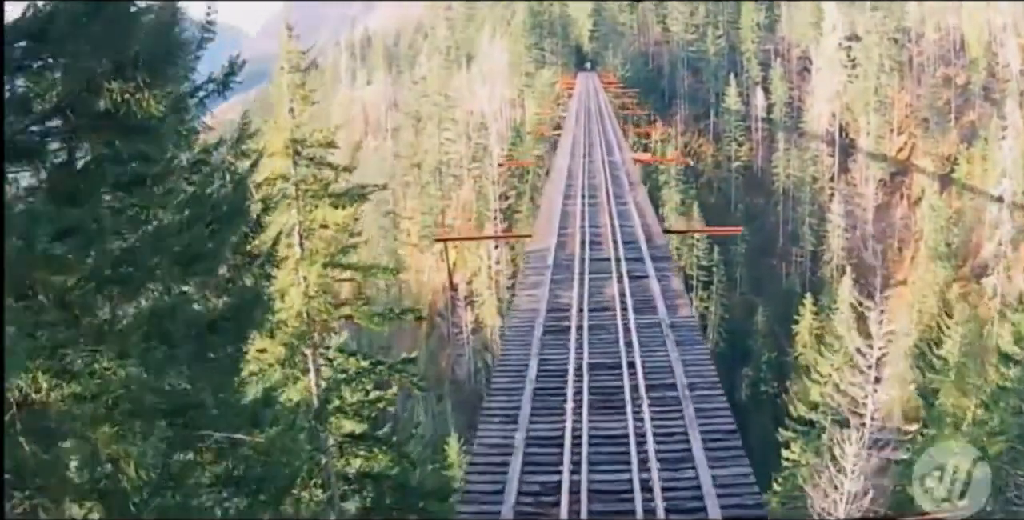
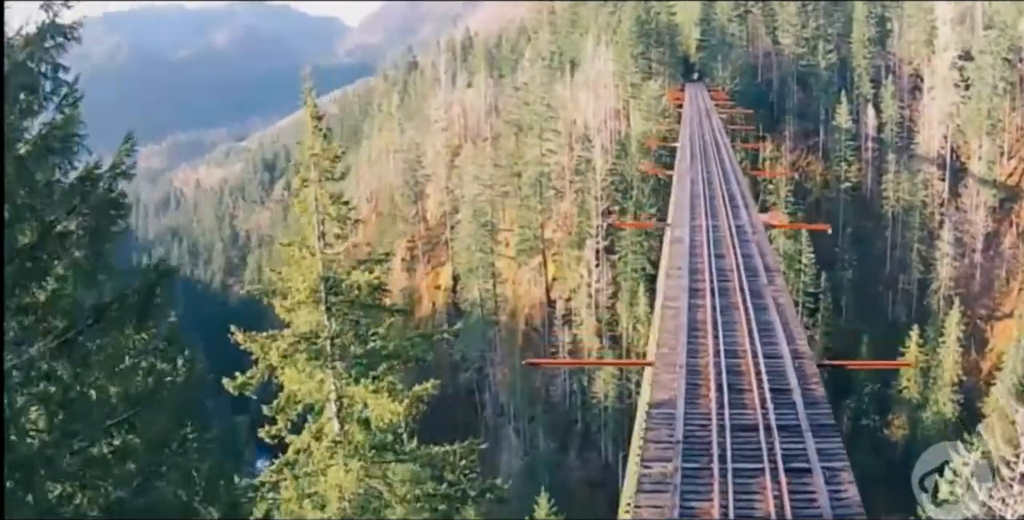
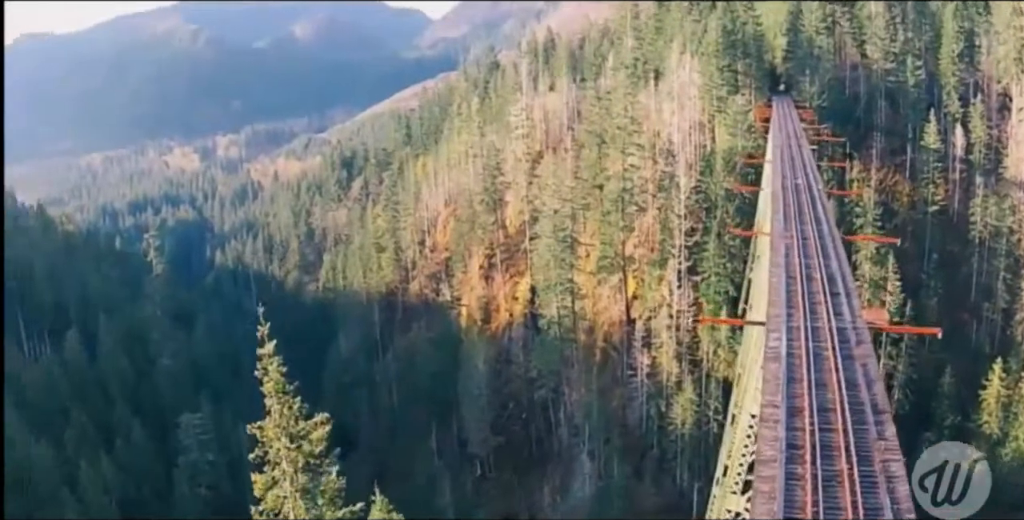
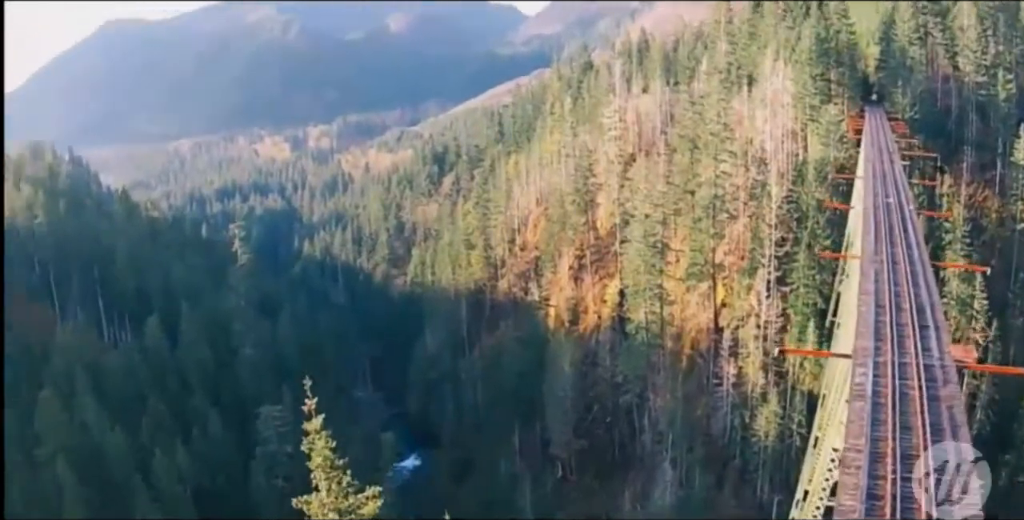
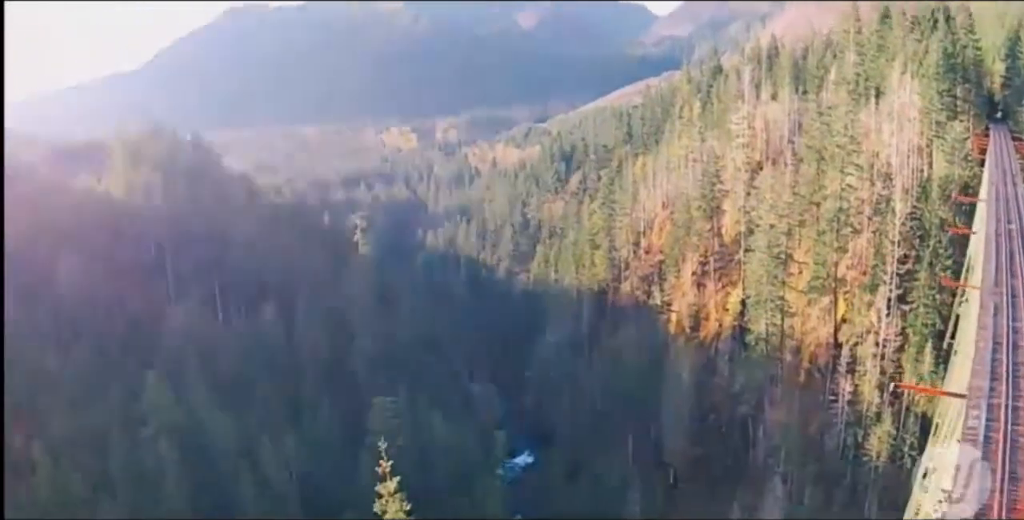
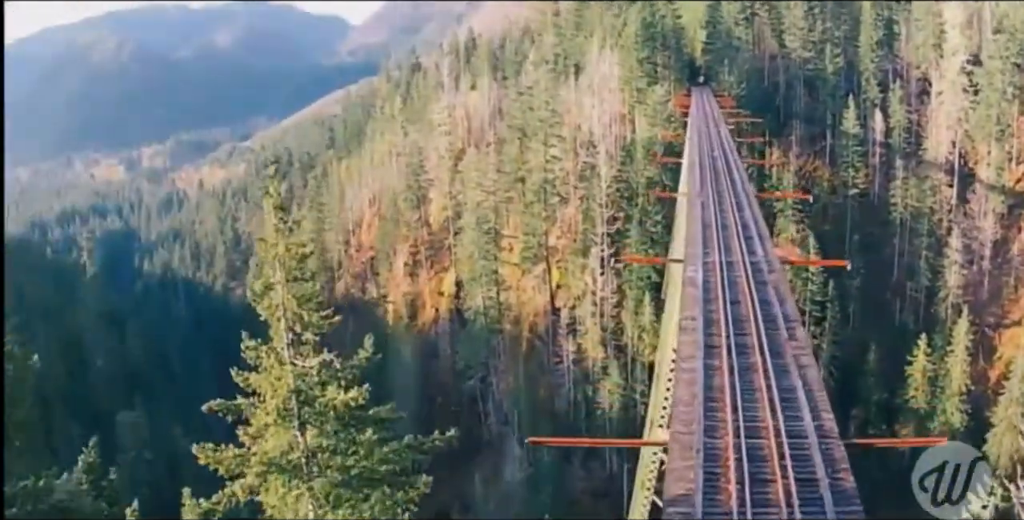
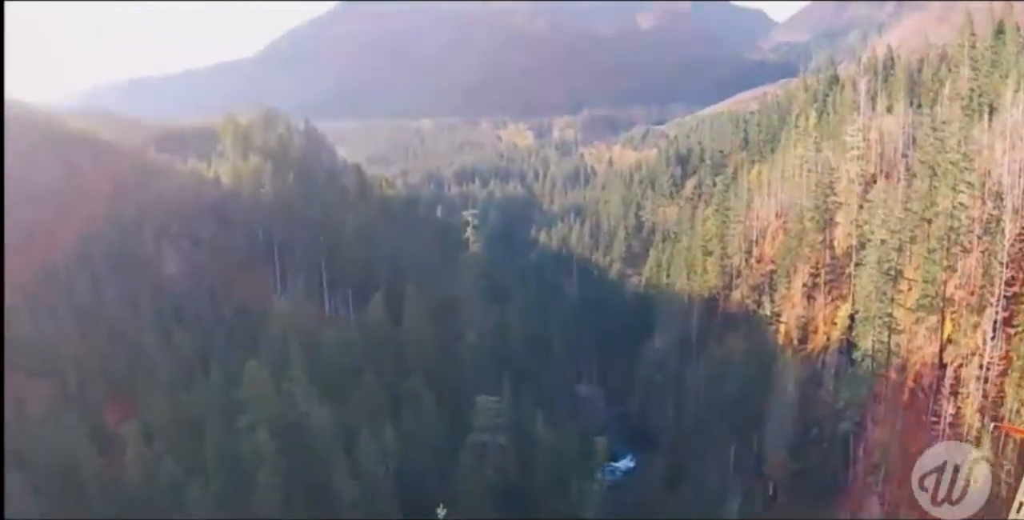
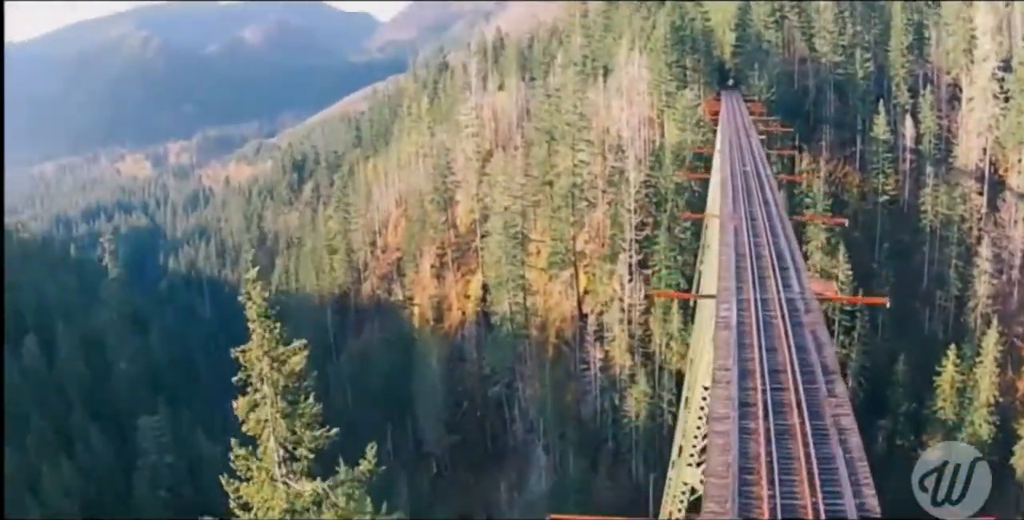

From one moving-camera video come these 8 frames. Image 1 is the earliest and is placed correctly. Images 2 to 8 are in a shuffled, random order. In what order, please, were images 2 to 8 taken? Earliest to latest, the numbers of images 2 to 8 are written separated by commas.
2, 6, 8, 3, 4, 5, 7
